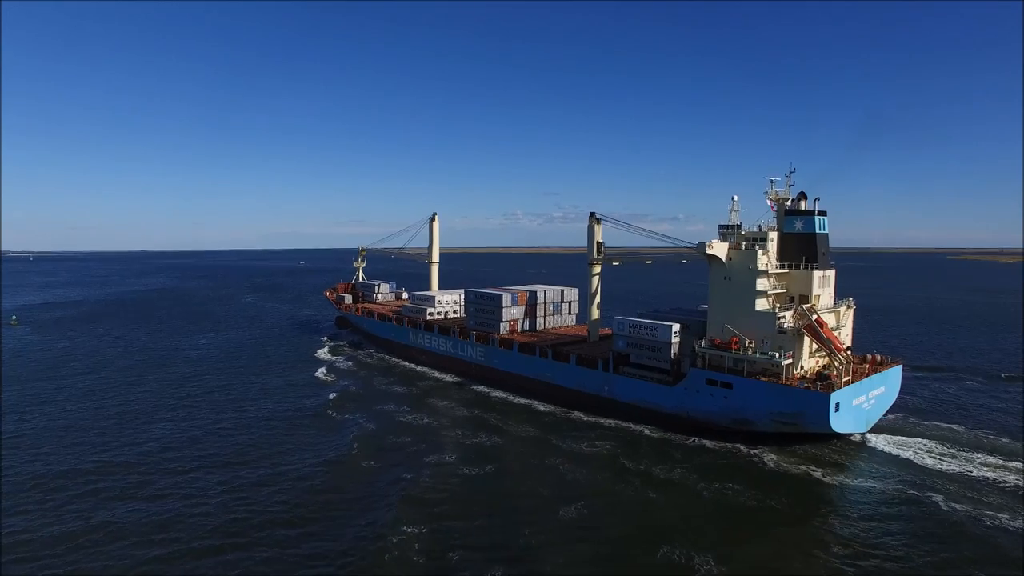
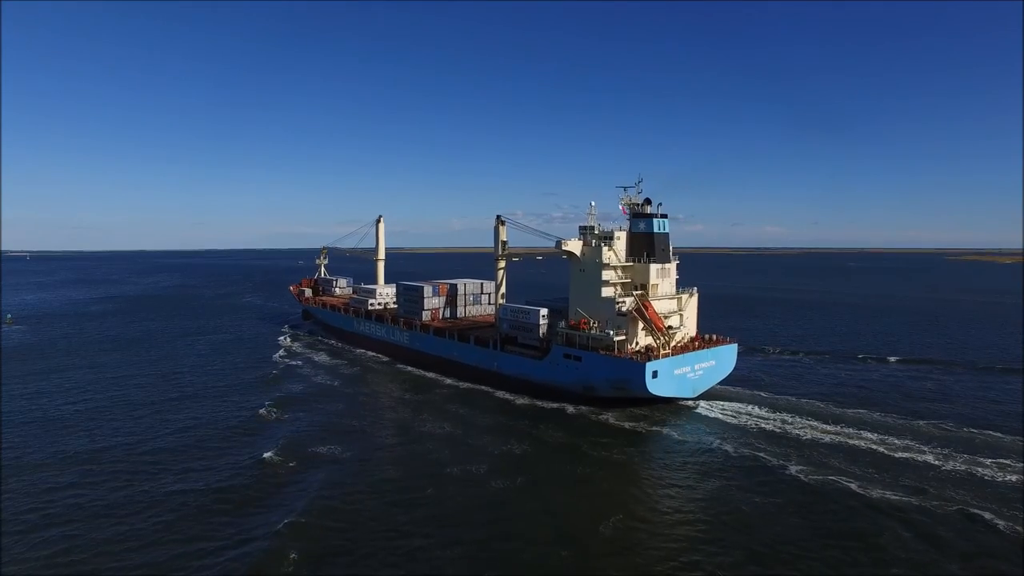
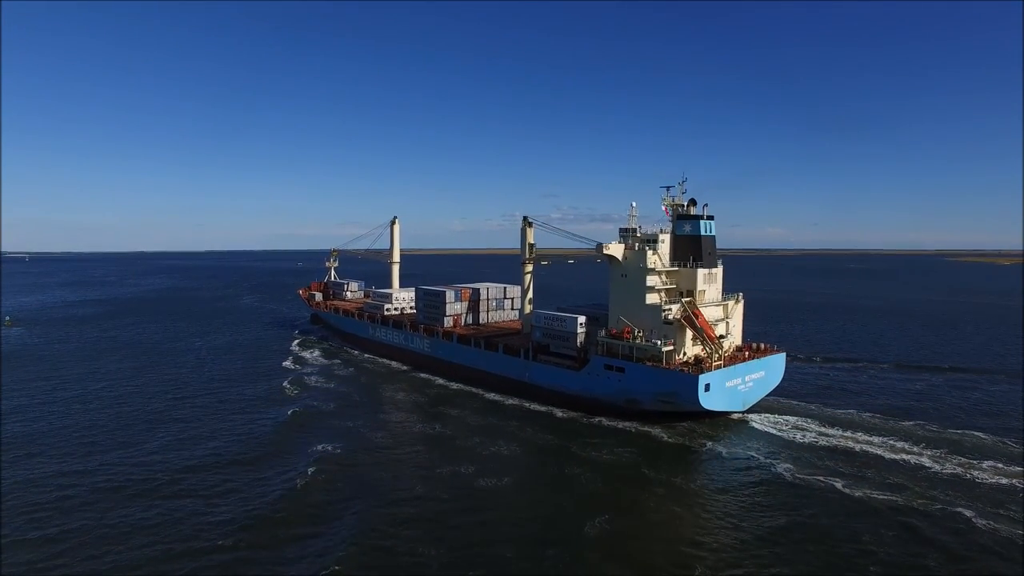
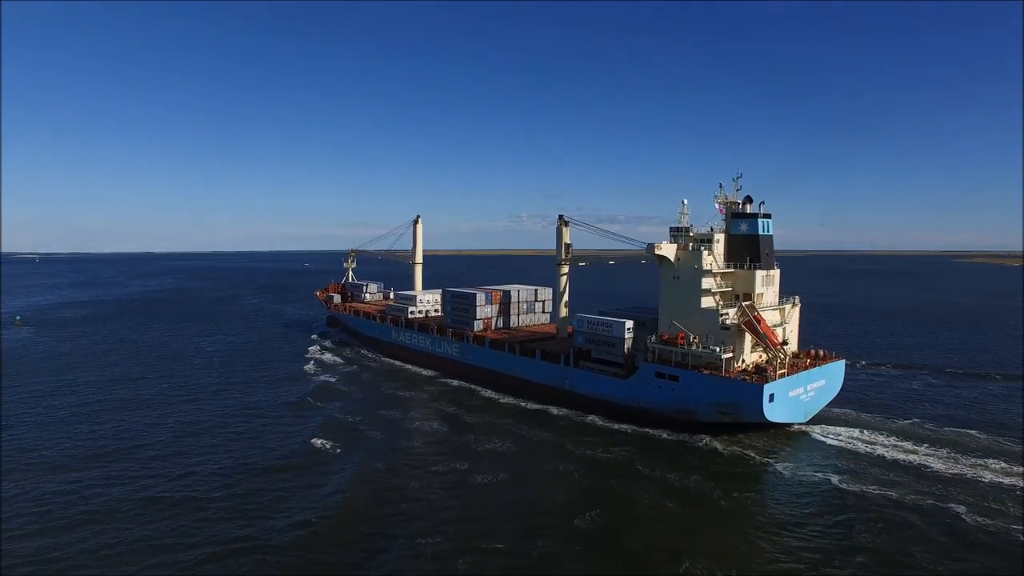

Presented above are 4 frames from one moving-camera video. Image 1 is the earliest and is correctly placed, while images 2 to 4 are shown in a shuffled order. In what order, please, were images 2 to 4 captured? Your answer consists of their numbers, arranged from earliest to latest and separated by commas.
4, 3, 2
